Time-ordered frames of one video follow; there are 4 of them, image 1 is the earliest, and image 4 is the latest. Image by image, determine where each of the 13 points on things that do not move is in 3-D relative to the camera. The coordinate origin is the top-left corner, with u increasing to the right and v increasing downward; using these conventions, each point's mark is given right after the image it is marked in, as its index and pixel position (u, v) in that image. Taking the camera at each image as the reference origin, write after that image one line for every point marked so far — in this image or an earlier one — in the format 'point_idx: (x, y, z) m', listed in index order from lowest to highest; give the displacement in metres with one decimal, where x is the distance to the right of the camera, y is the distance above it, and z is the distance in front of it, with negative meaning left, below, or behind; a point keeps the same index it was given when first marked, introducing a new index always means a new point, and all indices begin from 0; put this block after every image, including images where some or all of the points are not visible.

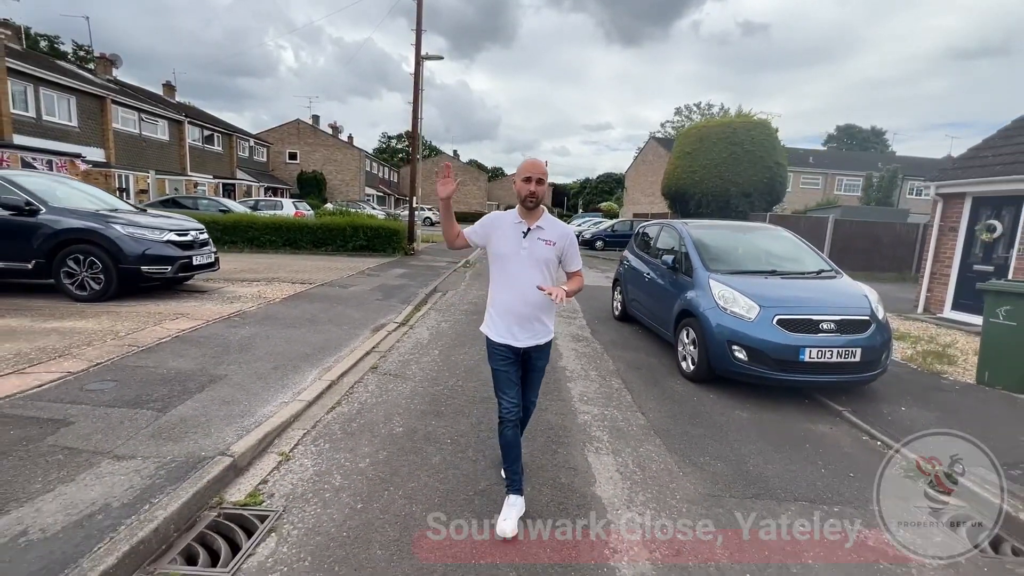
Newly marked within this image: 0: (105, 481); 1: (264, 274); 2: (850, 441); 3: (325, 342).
0: (-2.2, -1.0, +2.8) m
1: (-4.7, +0.3, +10.0) m
2: (+2.6, -1.2, +4.0) m
3: (-2.1, -0.6, +5.9) m
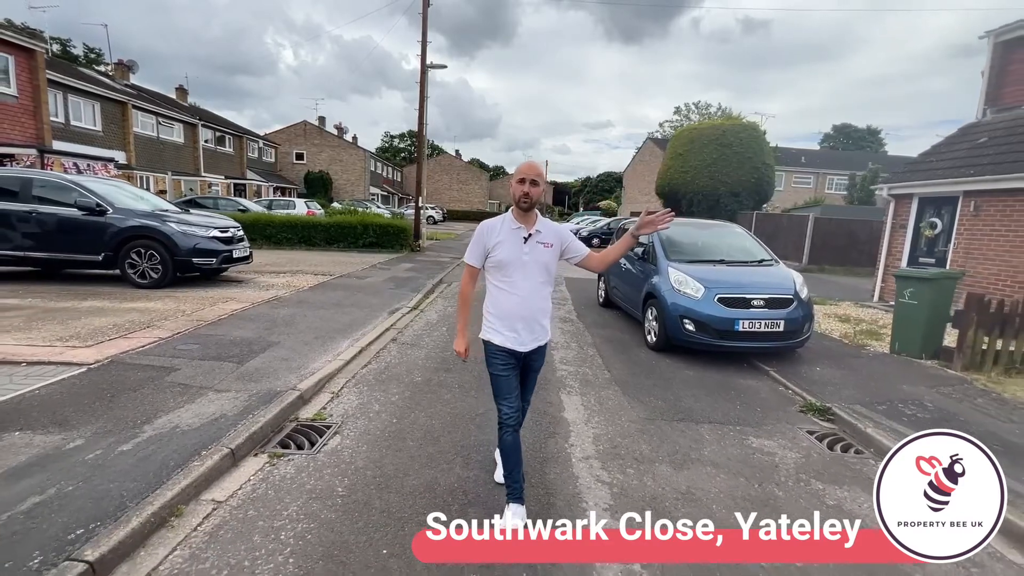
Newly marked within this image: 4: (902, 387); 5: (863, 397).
0: (-2.3, -0.9, +4.0) m
1: (-4.8, +0.4, +11.1) m
2: (+2.6, -1.0, +5.2) m
3: (-2.2, -0.4, +7.1) m
4: (+3.9, -1.0, +5.2) m
5: (+3.3, -1.0, +4.9) m
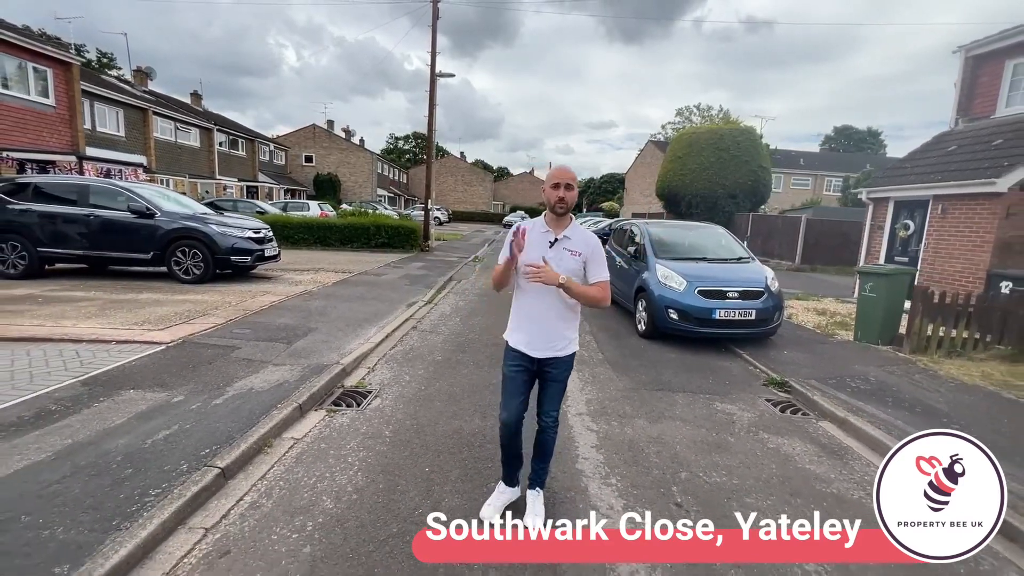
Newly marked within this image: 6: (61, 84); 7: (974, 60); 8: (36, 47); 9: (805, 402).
0: (-2.2, -0.8, +4.9) m
1: (-4.7, +0.5, +12.0) m
2: (+2.6, -0.9, +6.0) m
3: (-2.1, -0.4, +7.9) m
4: (+3.9, -0.9, +6.0) m
5: (+3.4, -0.9, +5.7) m
6: (-13.3, +6.0, +15.4) m
7: (+10.0, +4.9, +11.3) m
8: (-12.9, +6.5, +14.2) m
9: (+2.8, -1.1, +5.0) m
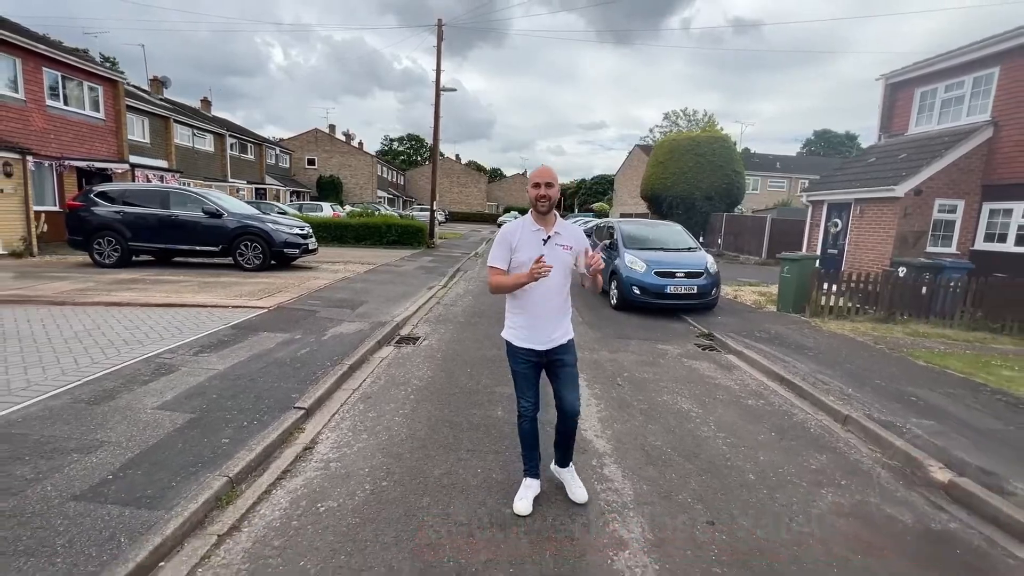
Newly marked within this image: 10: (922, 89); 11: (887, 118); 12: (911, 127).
0: (-2.1, -0.5, +7.0) m
1: (-4.7, +0.8, +14.1) m
2: (+2.7, -0.6, +8.2) m
3: (-2.0, -0.1, +10.1) m
4: (+4.0, -0.6, +8.2) m
5: (+3.4, -0.6, +7.9) m
6: (-13.4, +6.2, +17.3) m
7: (+9.9, +5.2, +13.6) m
8: (-13.0, +6.8, +16.1) m
9: (+2.9, -0.8, +7.2) m
10: (+10.0, +4.8, +12.7) m
11: (+9.9, +4.5, +13.7) m
12: (+9.9, +4.0, +13.0) m
